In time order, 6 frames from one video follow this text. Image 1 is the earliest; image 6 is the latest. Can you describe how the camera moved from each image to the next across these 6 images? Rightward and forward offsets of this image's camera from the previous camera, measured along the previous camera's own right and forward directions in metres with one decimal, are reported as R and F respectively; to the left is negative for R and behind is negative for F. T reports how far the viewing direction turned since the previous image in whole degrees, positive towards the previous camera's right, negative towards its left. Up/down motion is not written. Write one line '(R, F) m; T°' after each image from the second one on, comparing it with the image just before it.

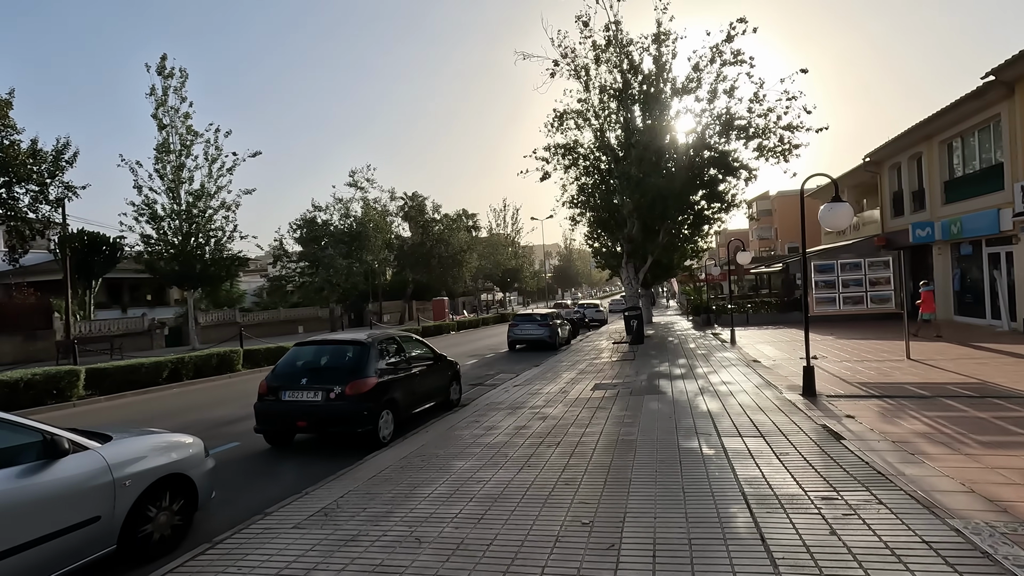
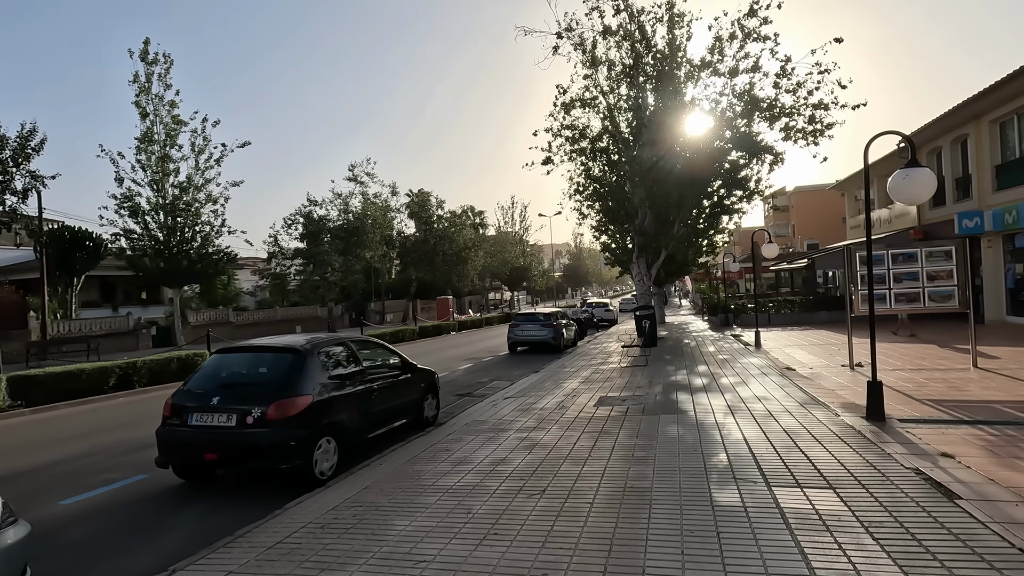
(+0.4, +2.0) m; -1°
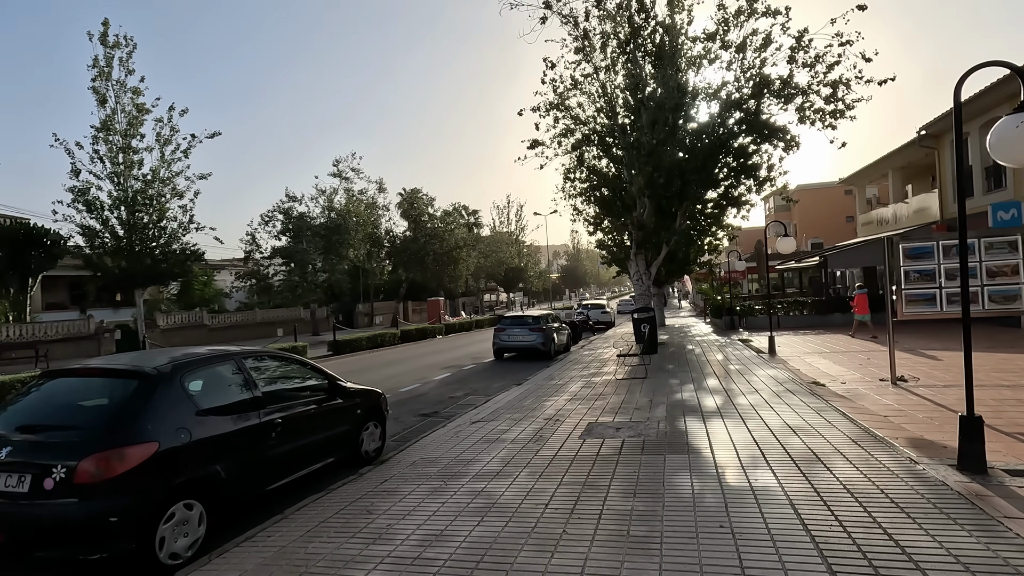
(+0.5, +2.1) m; 0°
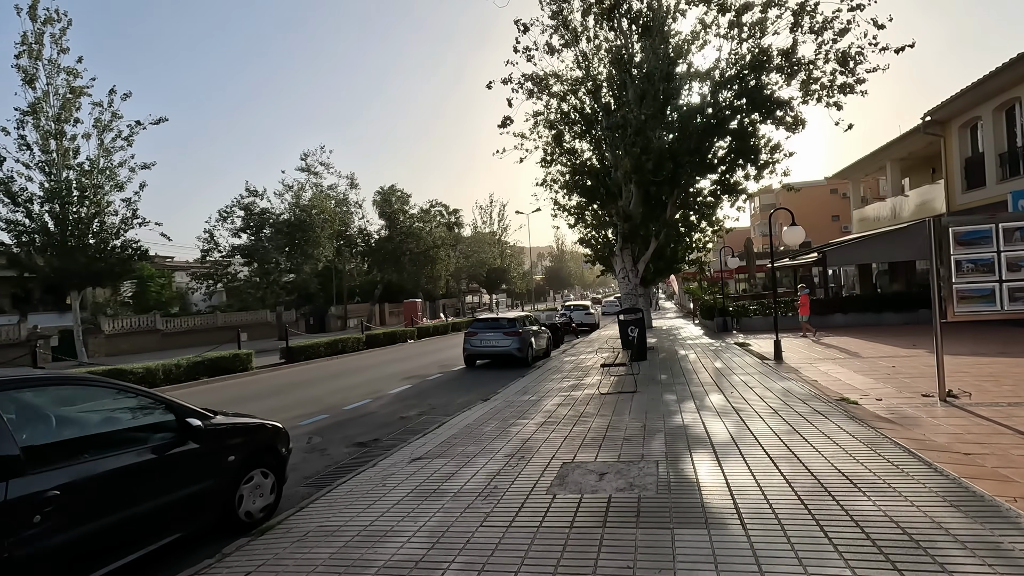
(+0.5, +2.2) m; +2°
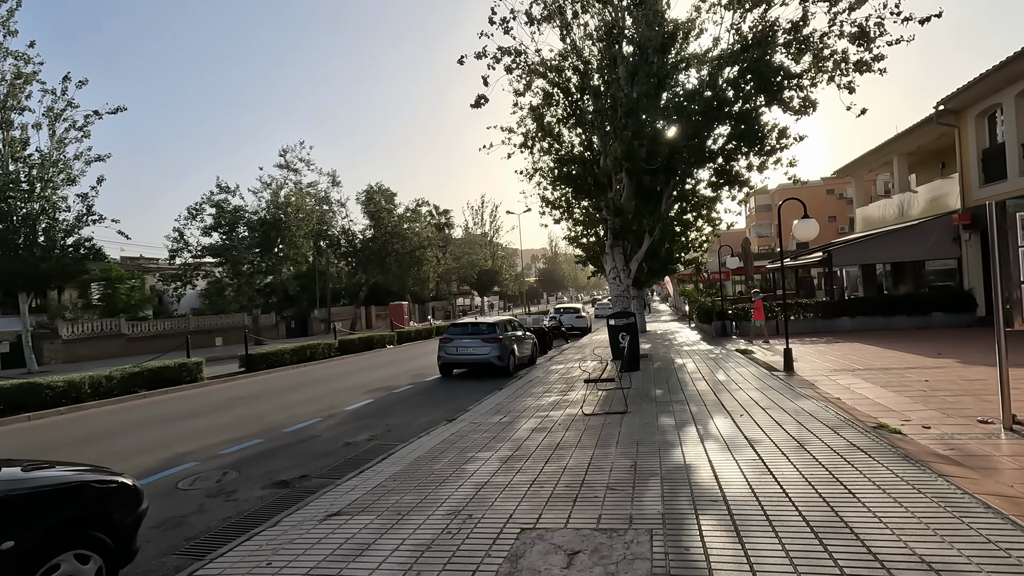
(+0.5, +1.7) m; +1°
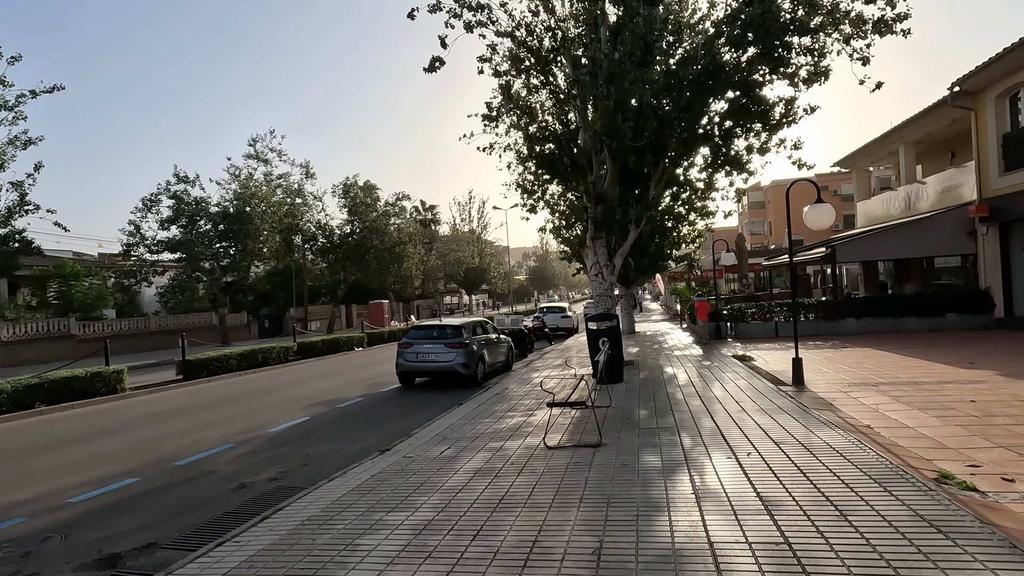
(+0.7, +2.0) m; +1°
